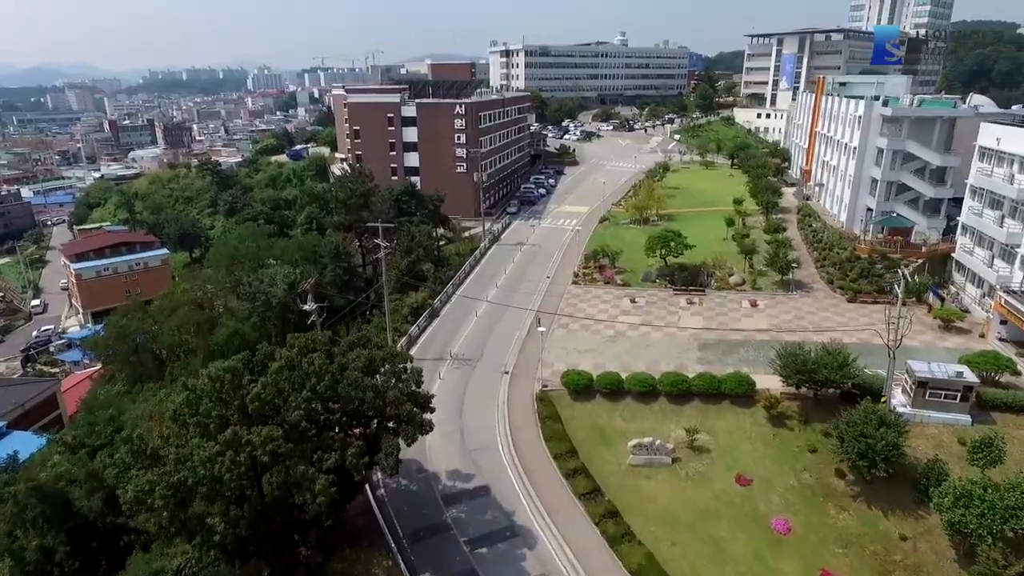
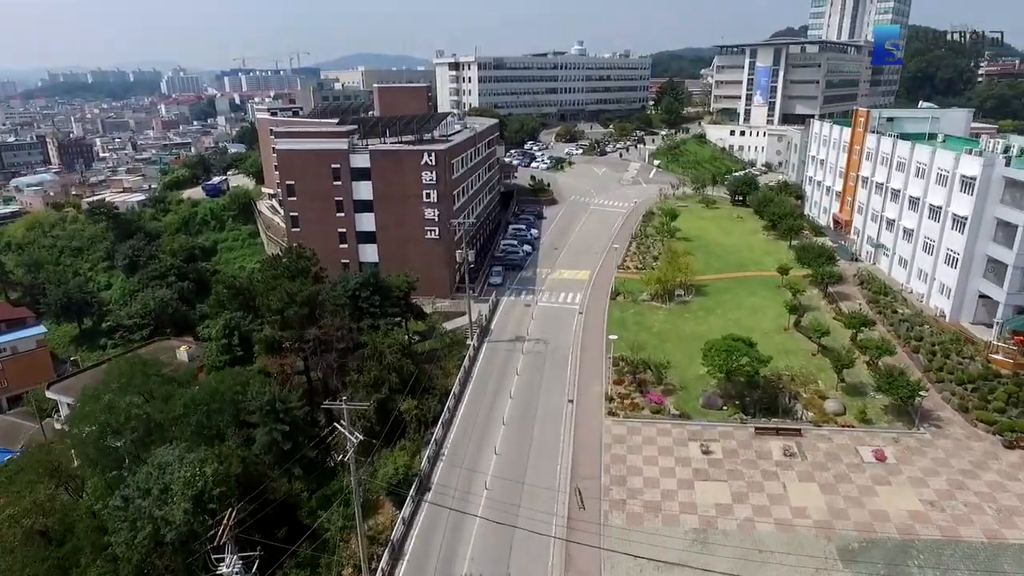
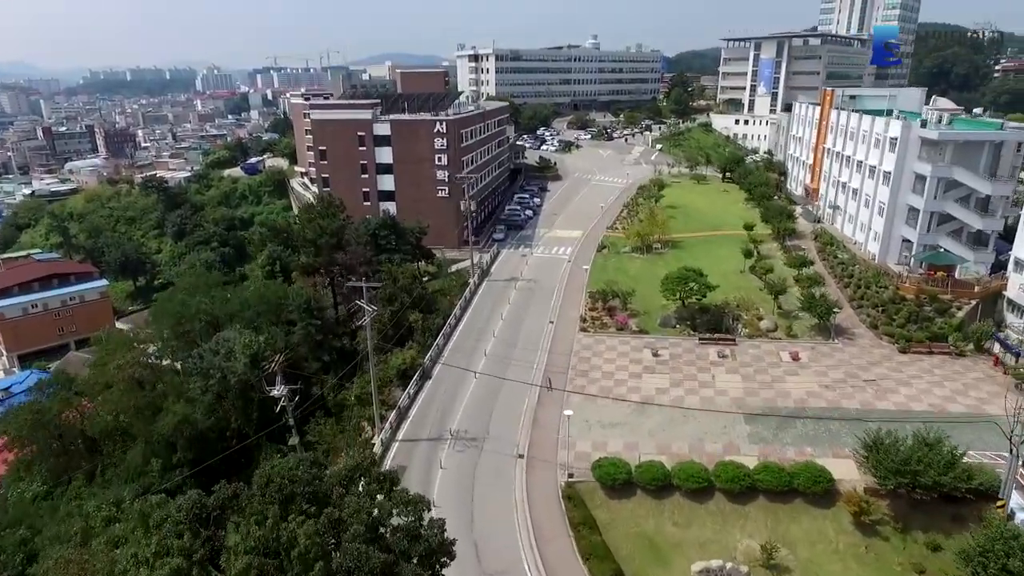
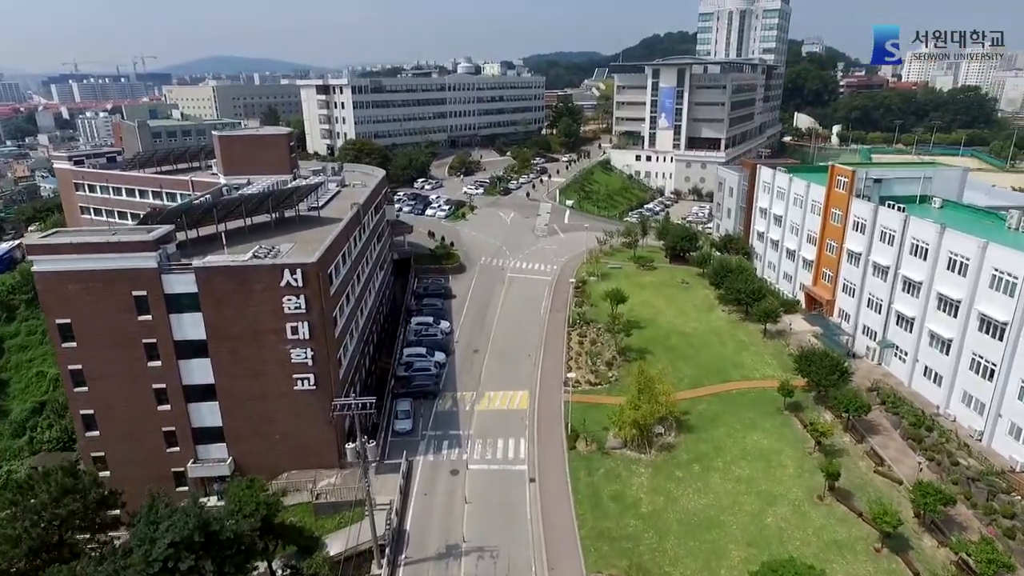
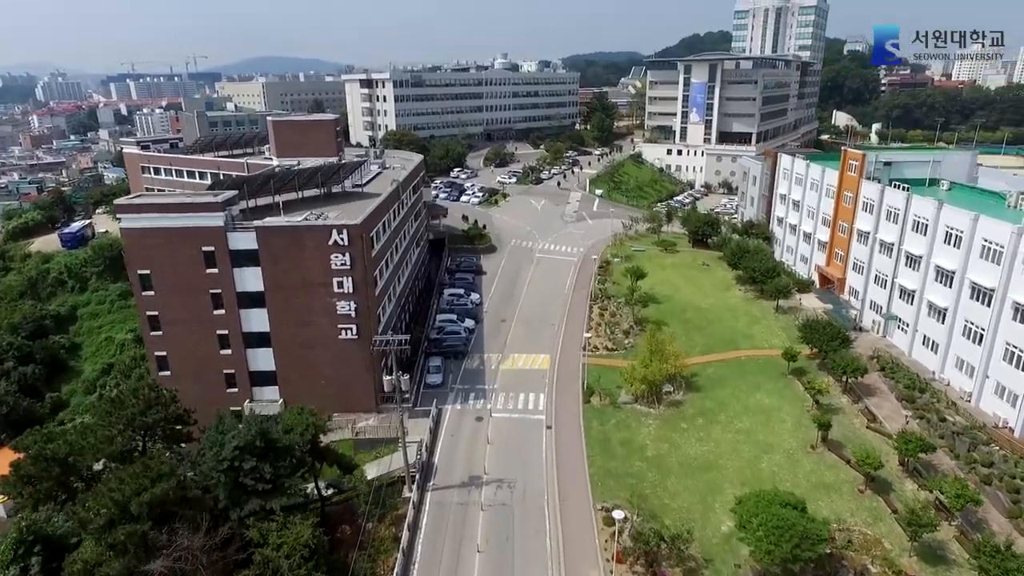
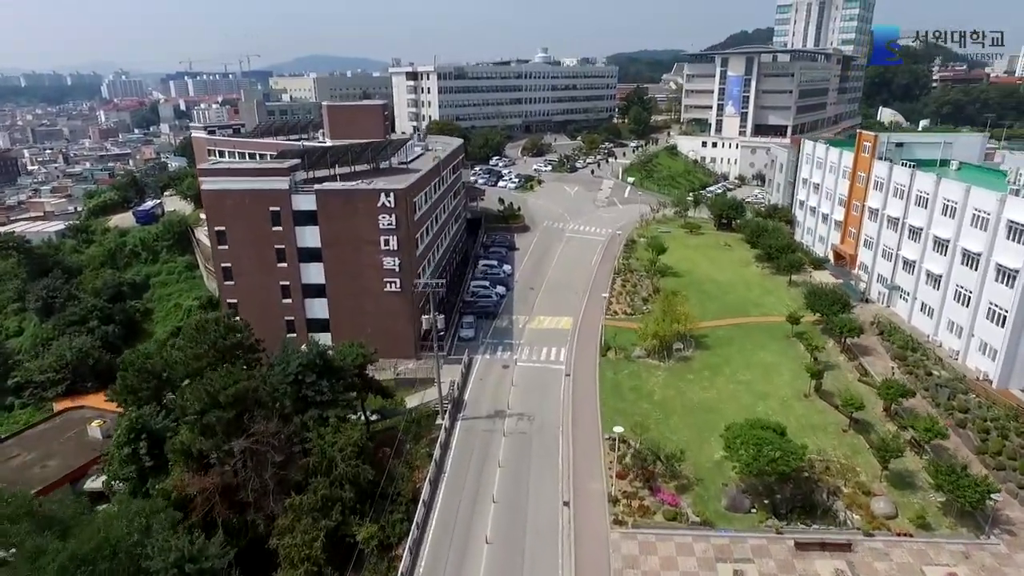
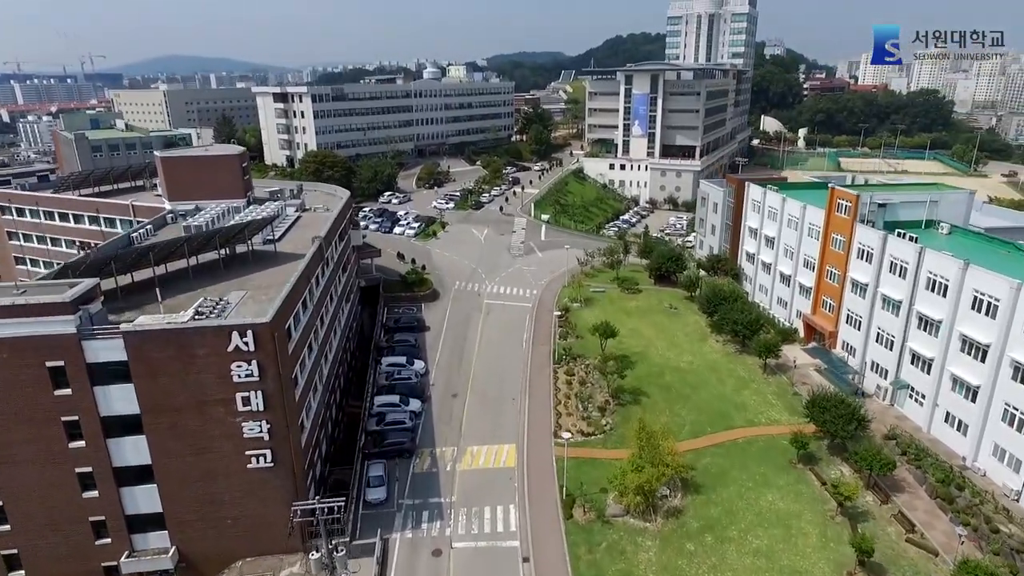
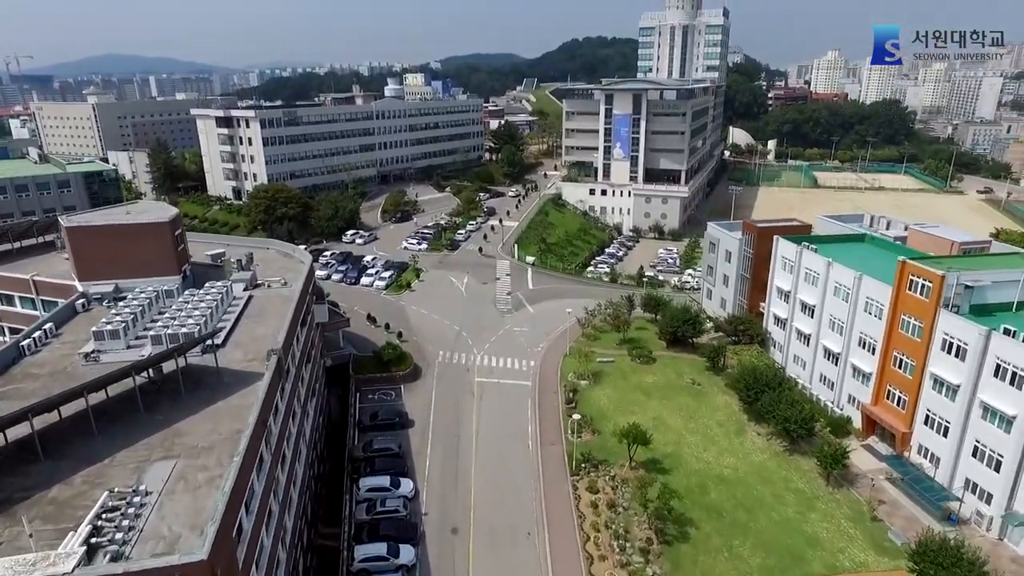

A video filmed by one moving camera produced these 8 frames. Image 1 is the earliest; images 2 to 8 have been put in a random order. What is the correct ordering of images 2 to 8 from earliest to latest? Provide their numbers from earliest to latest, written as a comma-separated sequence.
3, 2, 6, 5, 4, 7, 8
